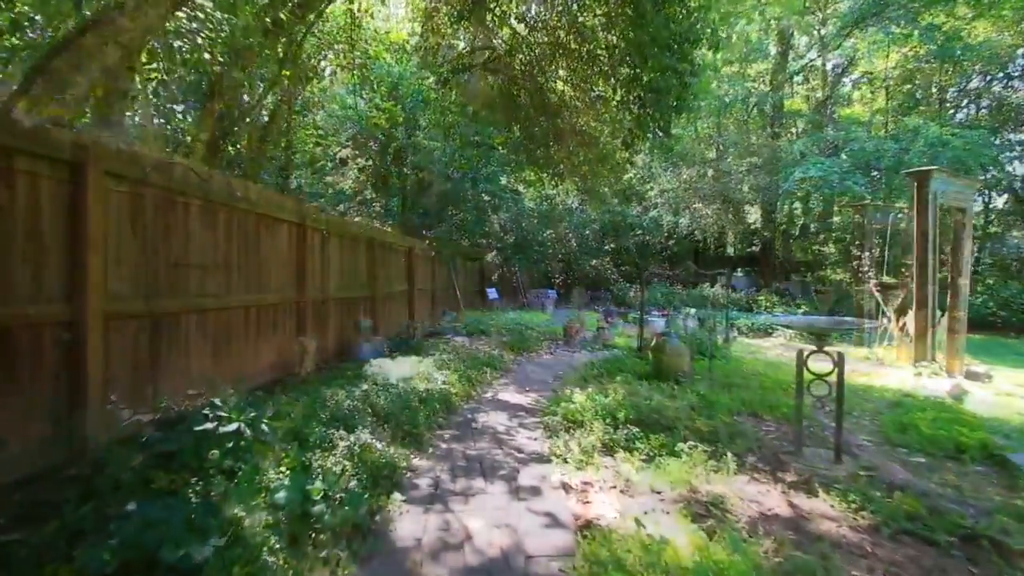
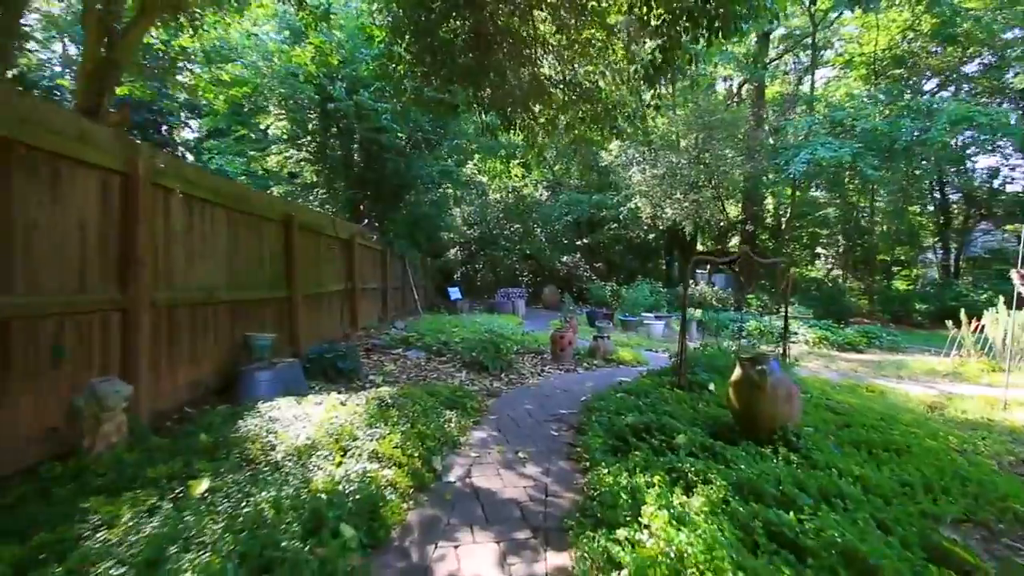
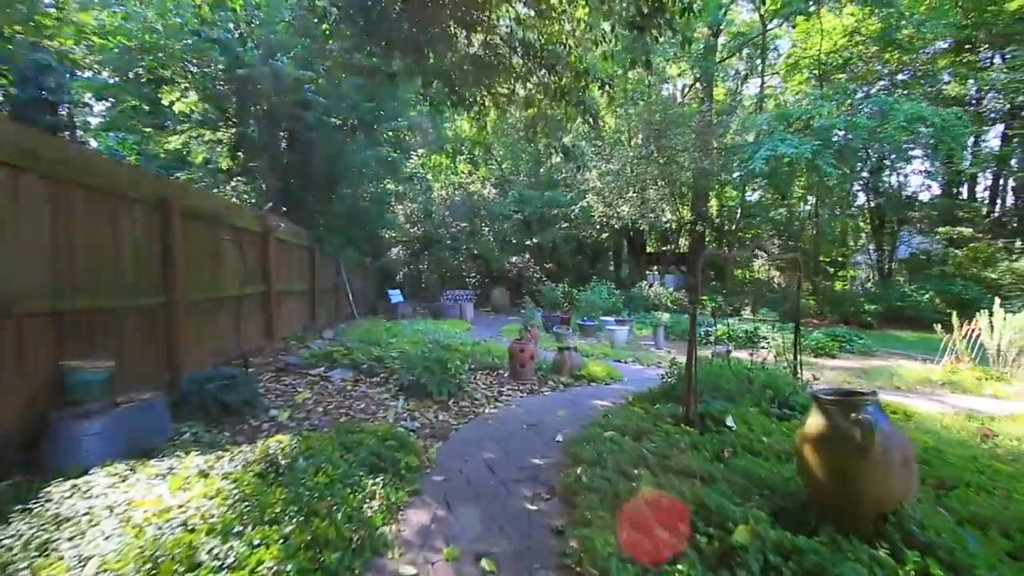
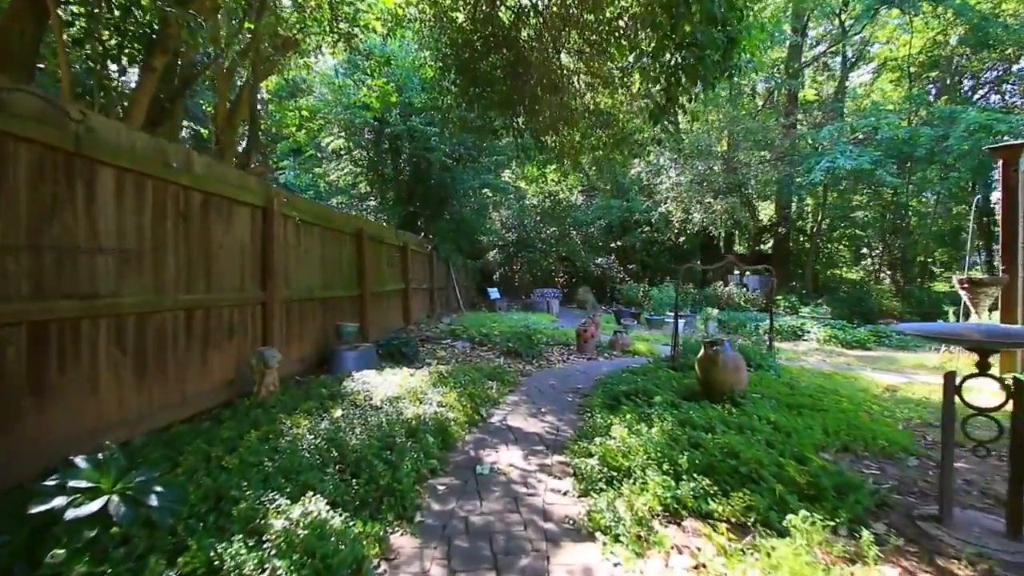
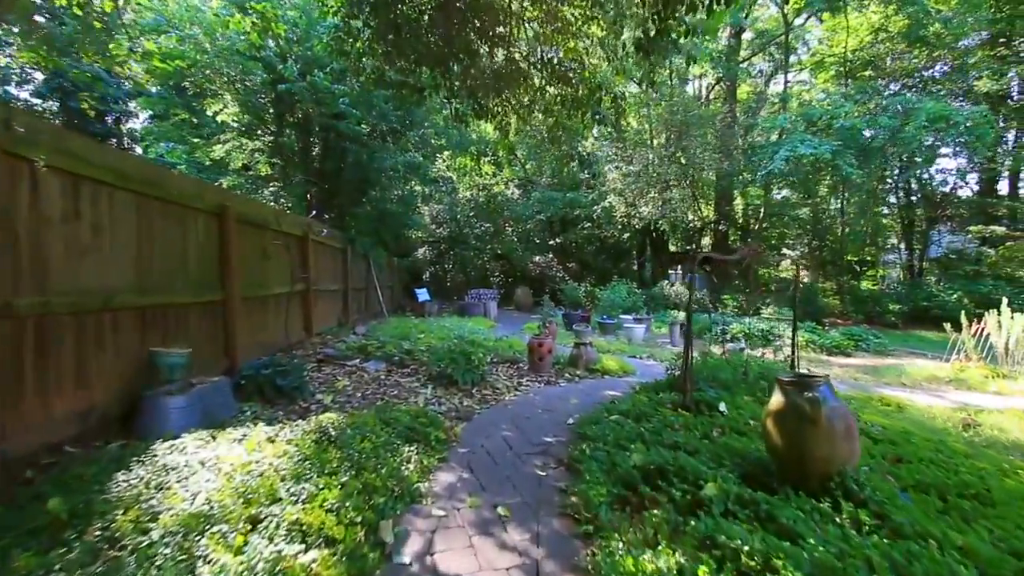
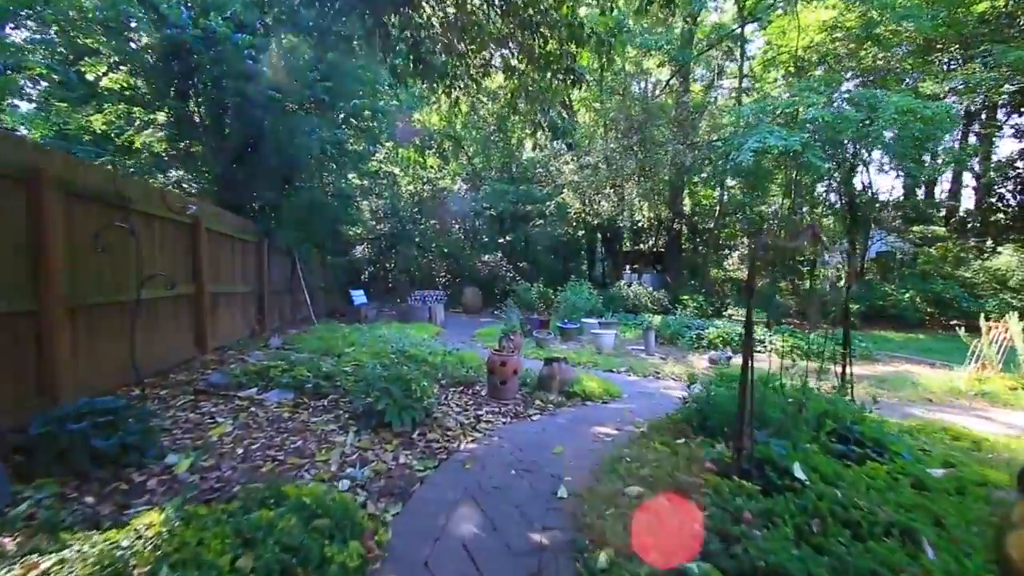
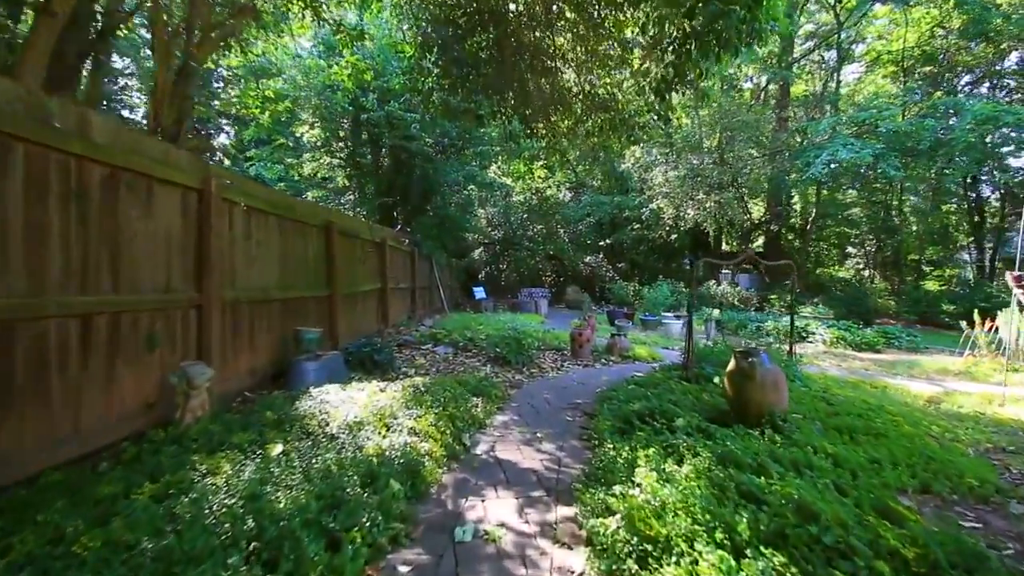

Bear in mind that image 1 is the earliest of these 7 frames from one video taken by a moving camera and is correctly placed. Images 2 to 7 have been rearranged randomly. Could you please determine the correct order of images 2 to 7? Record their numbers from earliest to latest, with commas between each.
4, 7, 2, 5, 3, 6
